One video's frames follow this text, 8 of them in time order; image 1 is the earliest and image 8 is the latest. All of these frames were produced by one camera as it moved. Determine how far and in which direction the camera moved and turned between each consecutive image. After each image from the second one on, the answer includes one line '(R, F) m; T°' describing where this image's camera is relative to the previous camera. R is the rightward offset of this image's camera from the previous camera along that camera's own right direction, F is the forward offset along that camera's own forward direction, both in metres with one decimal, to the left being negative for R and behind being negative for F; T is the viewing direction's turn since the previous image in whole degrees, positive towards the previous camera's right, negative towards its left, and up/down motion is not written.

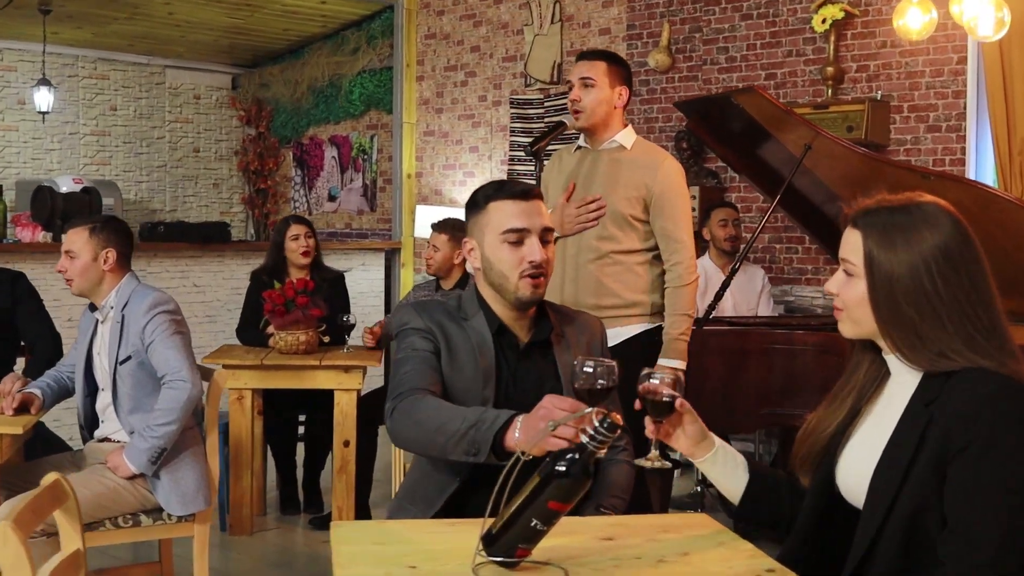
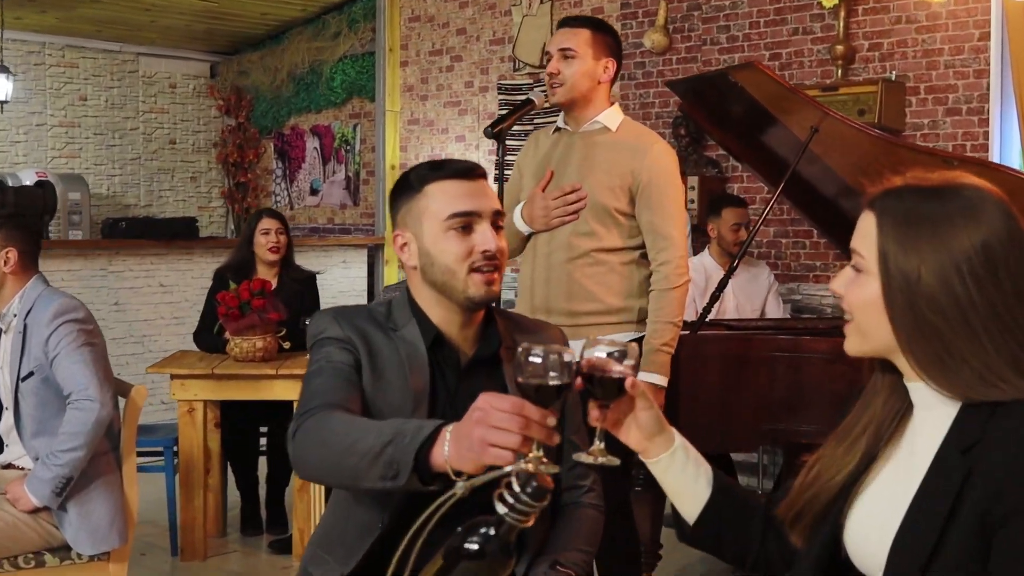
(+0.1, +0.5) m; 0°
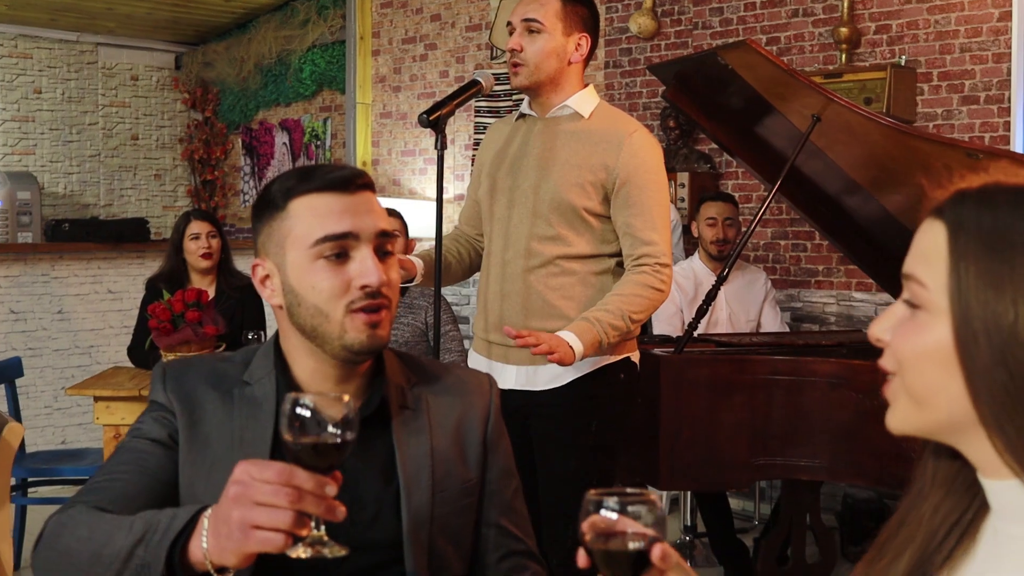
(+0.1, +0.5) m; 0°
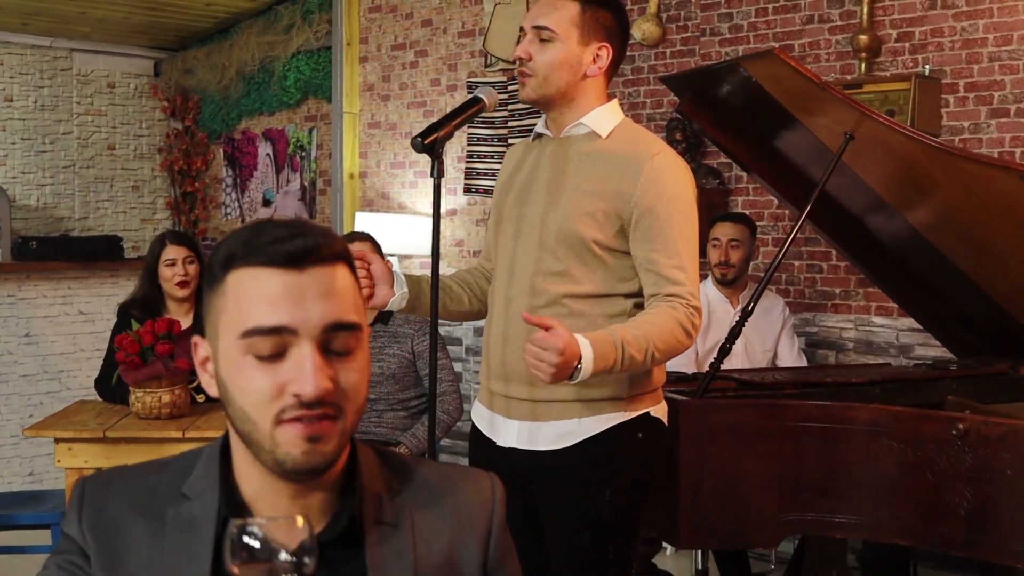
(0.0, +0.3) m; 0°
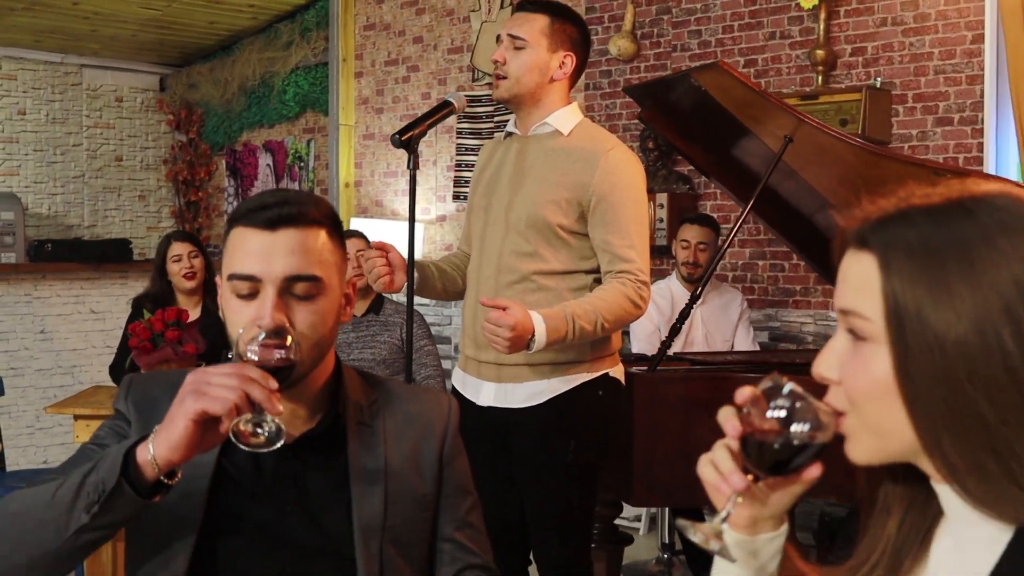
(+0.1, -0.4) m; 0°
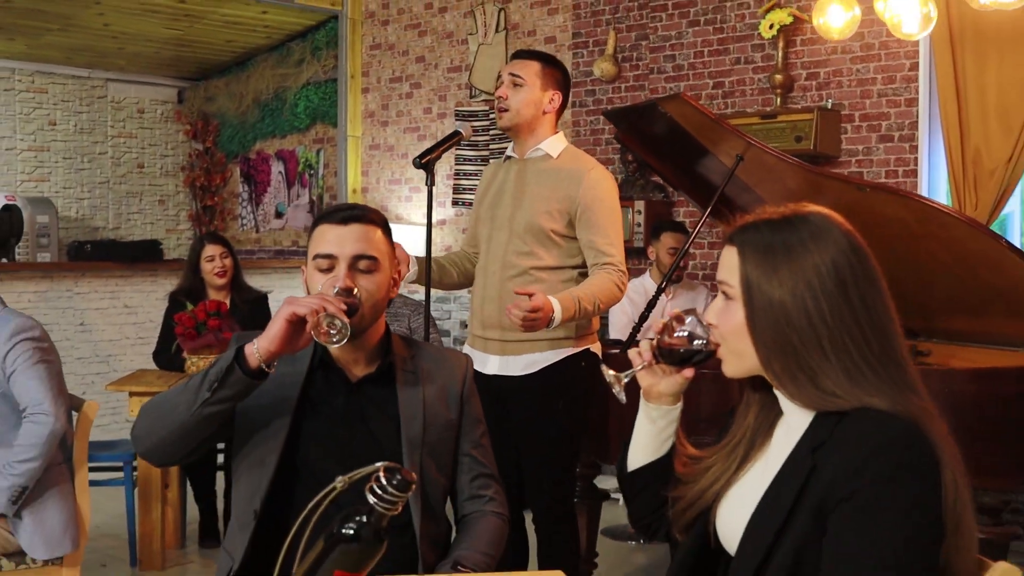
(0.0, -0.6) m; 0°
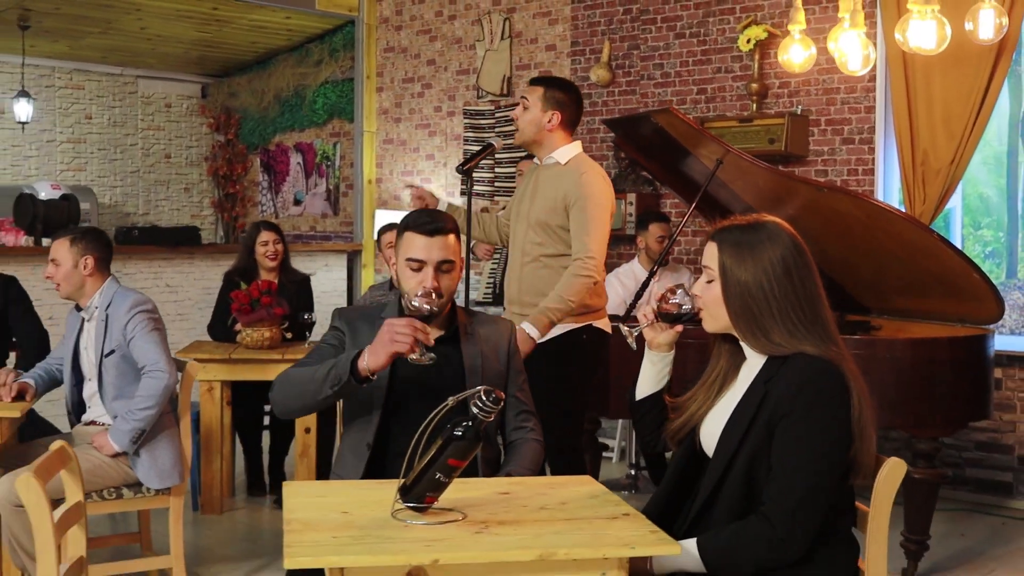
(-0.1, -0.8) m; +1°
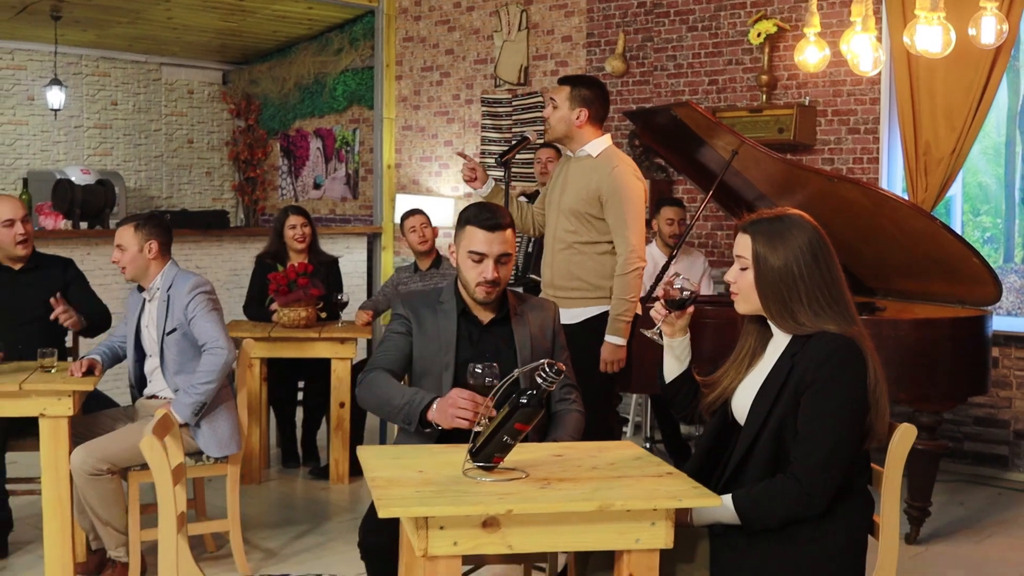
(-0.1, -0.3) m; 0°
